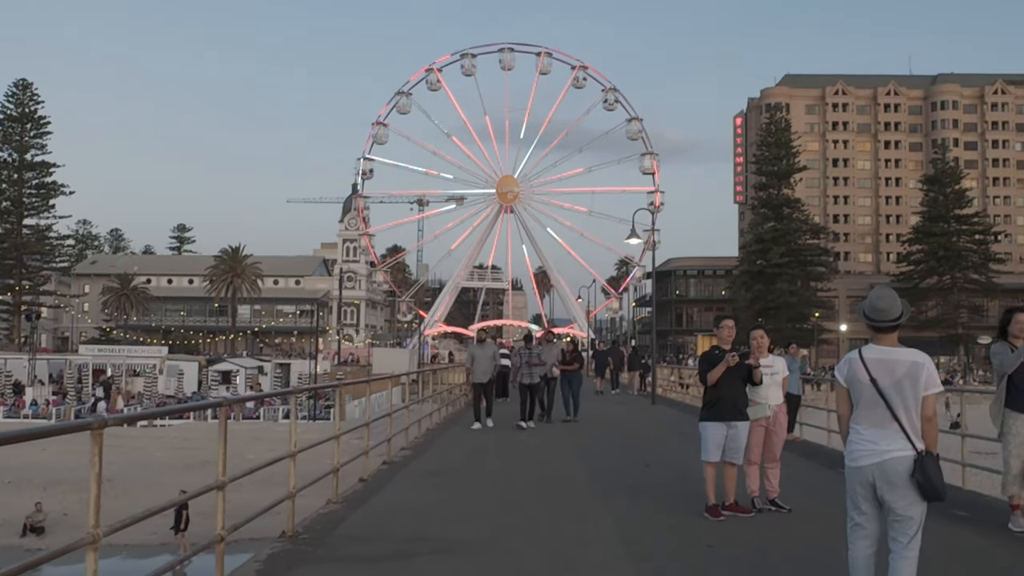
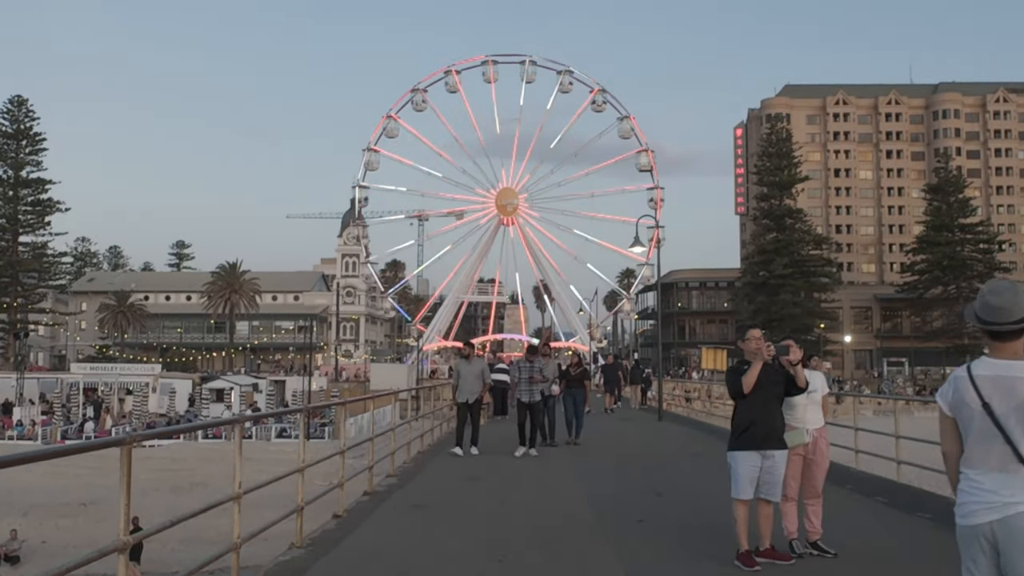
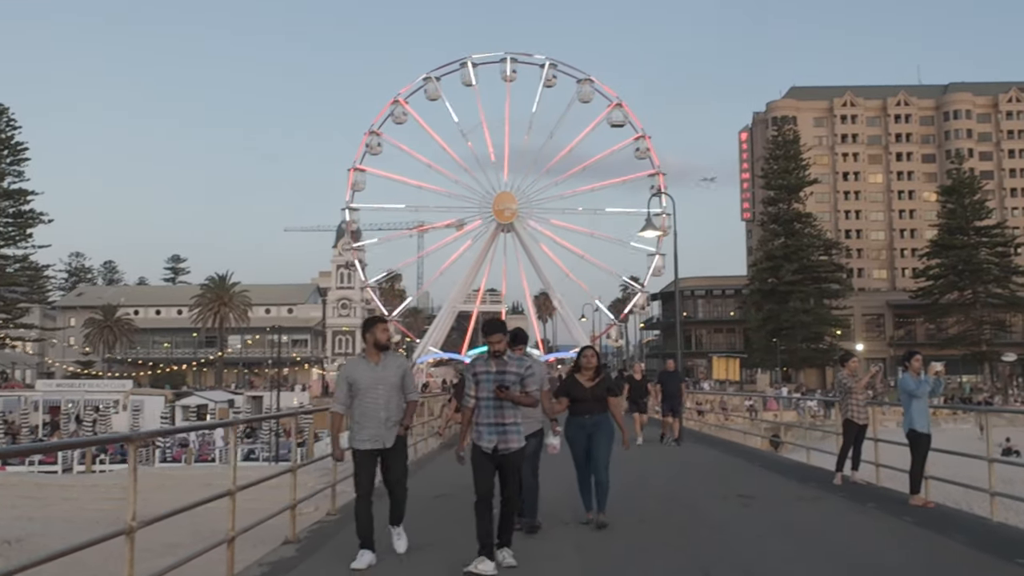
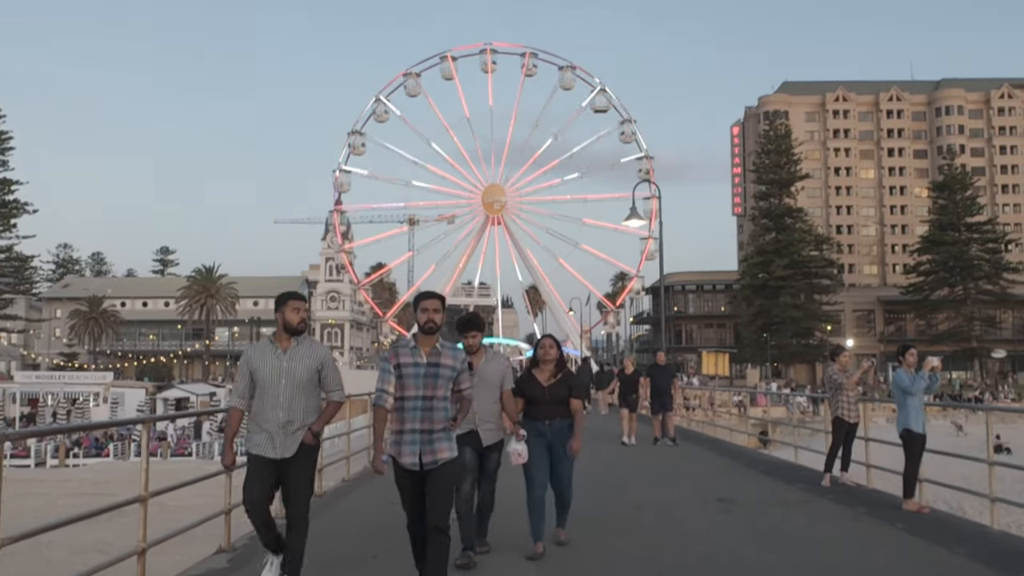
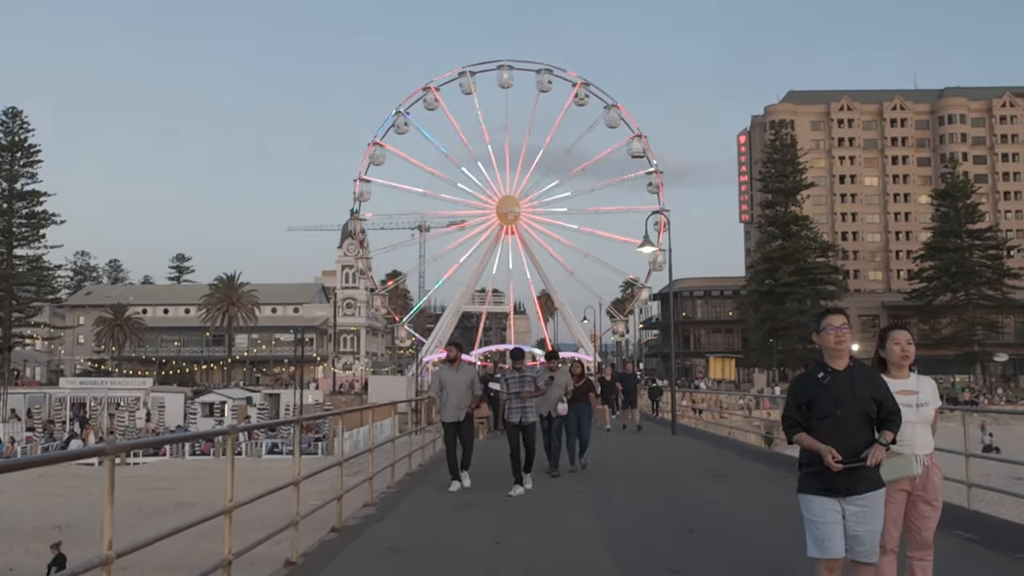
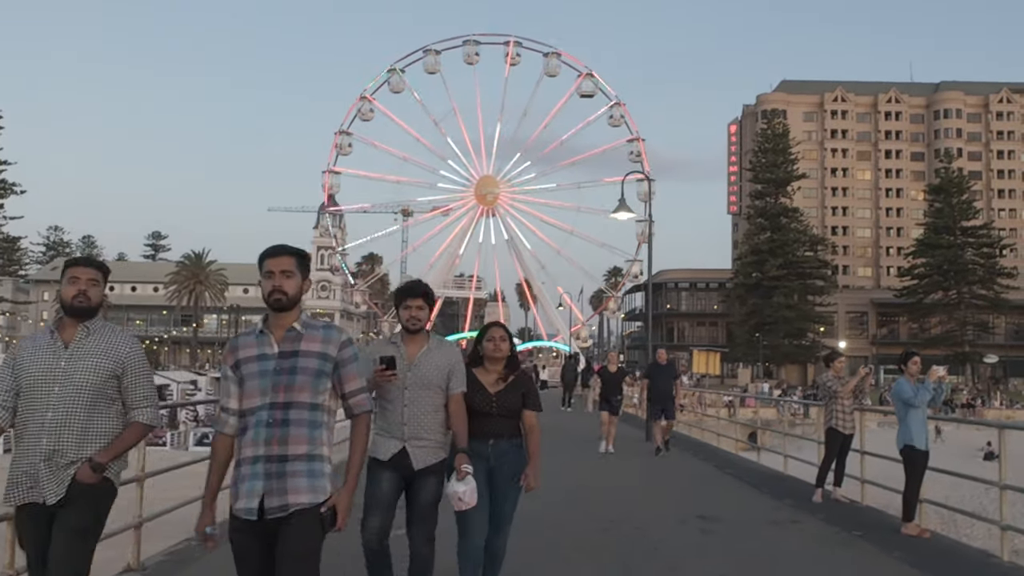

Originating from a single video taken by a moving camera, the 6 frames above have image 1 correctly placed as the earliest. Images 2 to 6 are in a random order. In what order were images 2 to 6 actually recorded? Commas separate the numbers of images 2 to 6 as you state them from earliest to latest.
2, 5, 3, 4, 6
